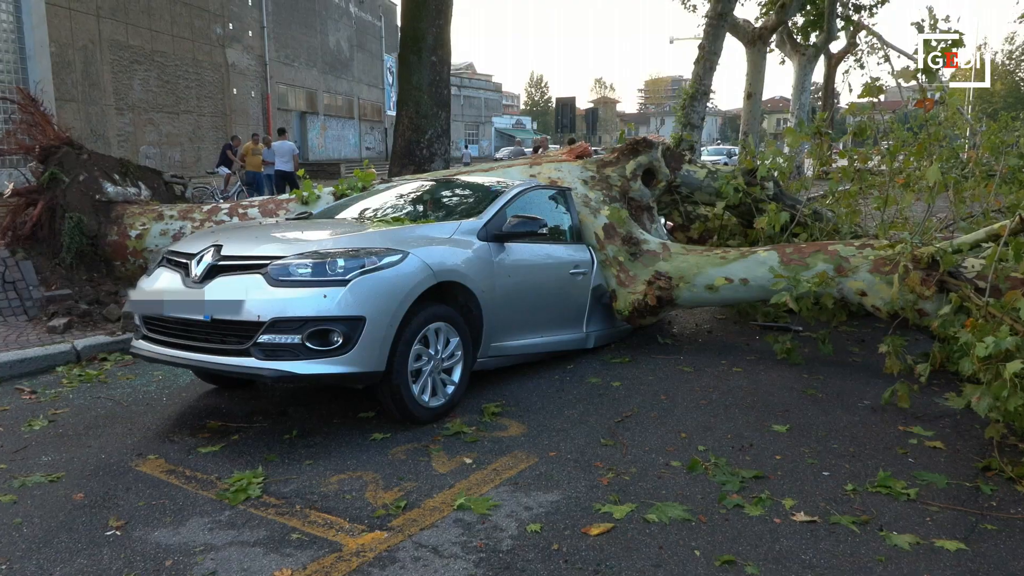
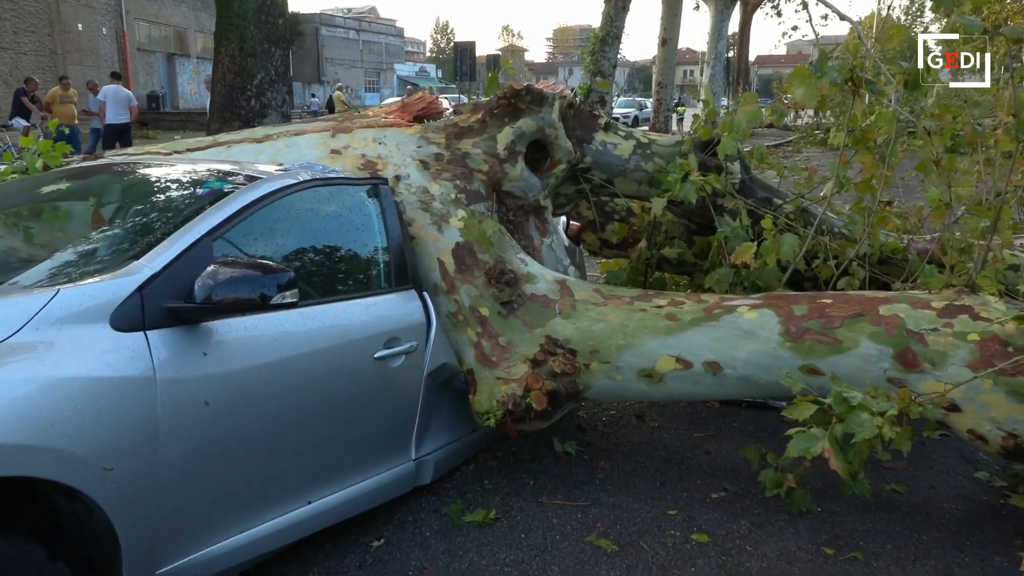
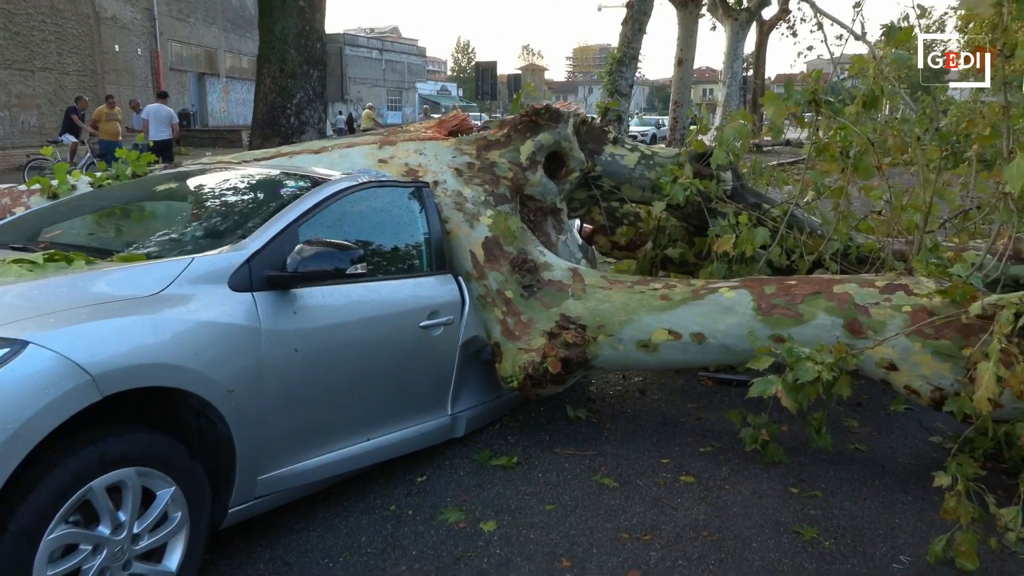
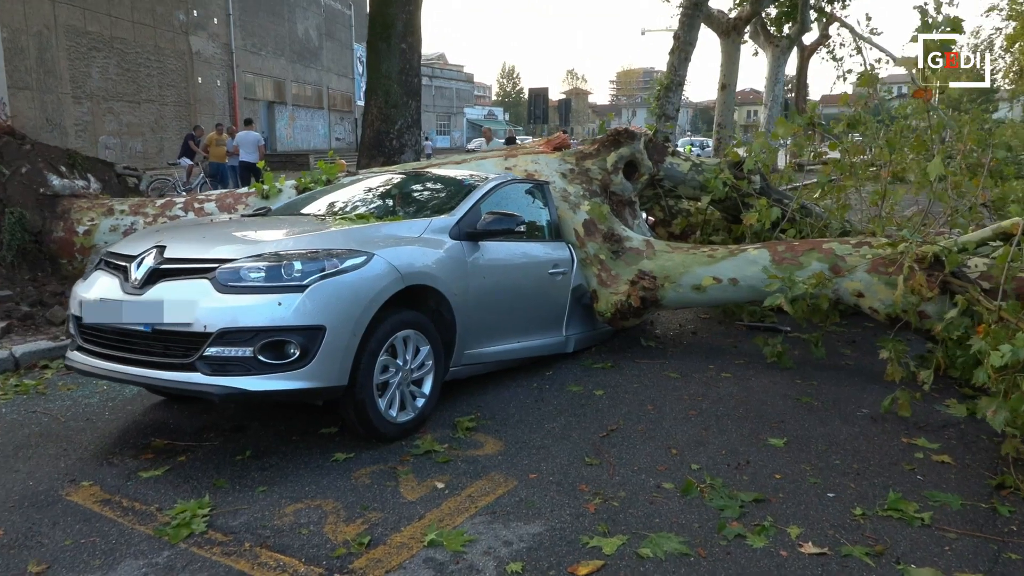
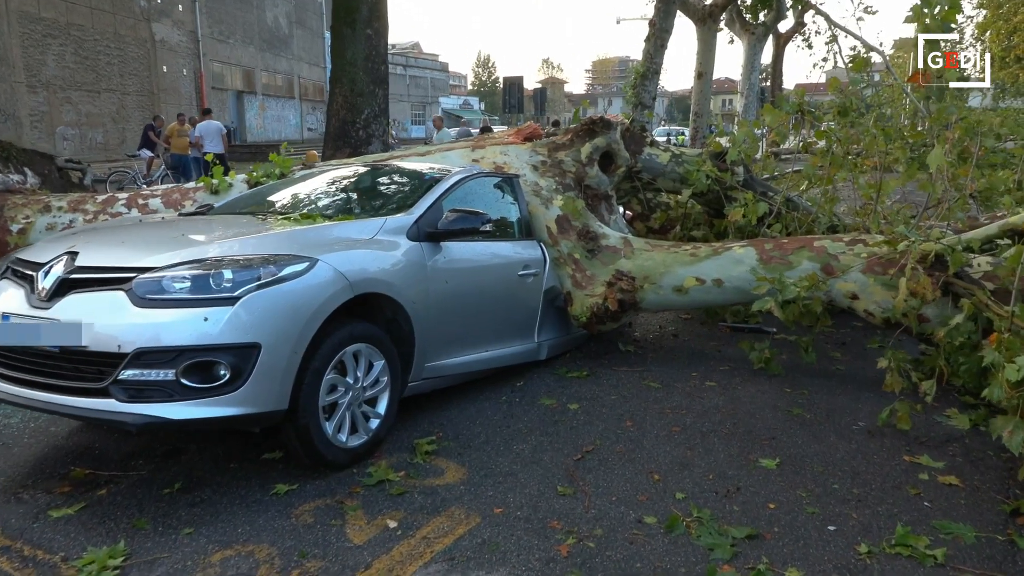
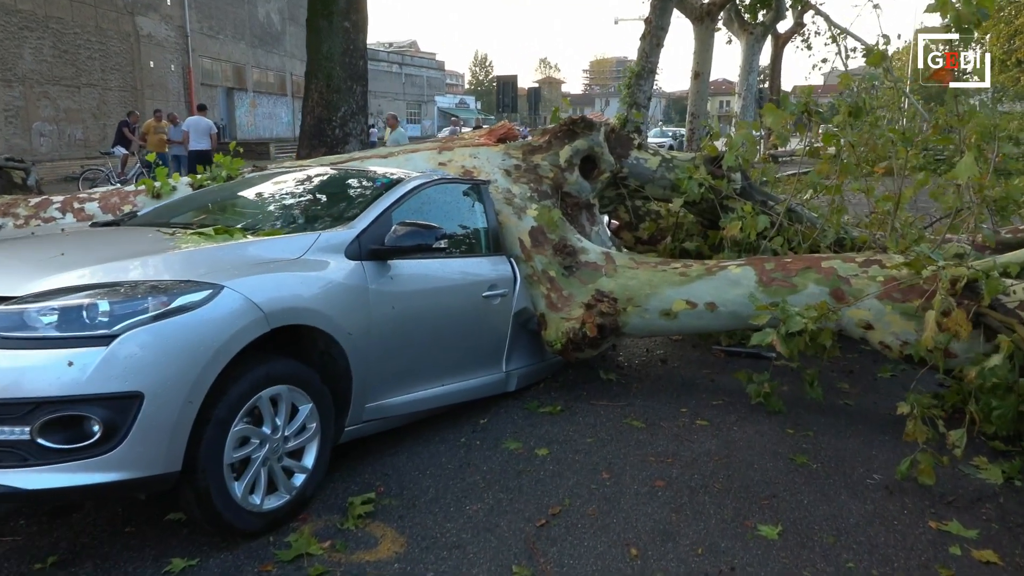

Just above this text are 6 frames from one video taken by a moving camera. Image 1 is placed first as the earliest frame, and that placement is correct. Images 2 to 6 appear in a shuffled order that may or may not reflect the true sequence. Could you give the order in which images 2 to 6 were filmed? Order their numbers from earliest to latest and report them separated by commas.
4, 5, 6, 3, 2
